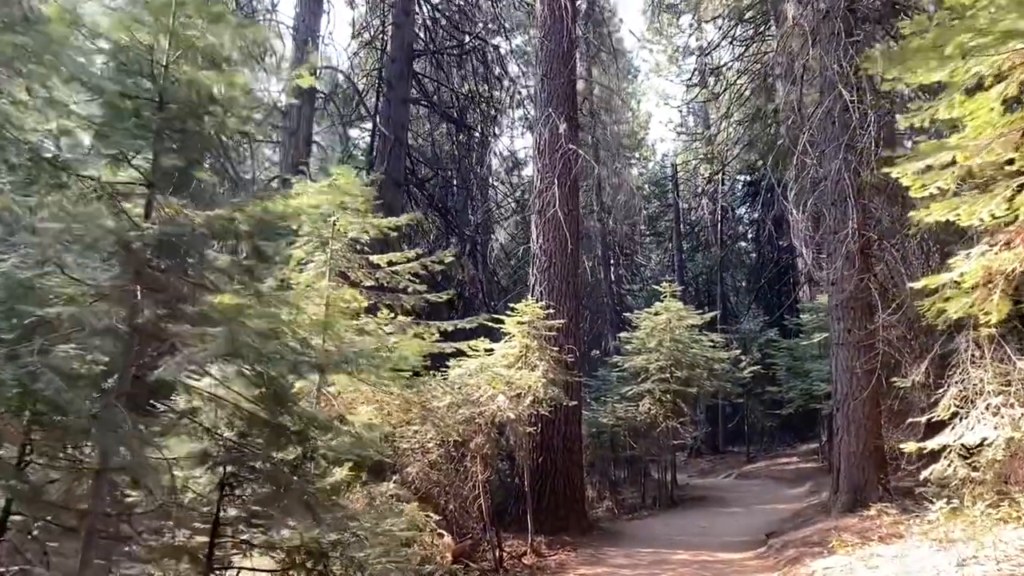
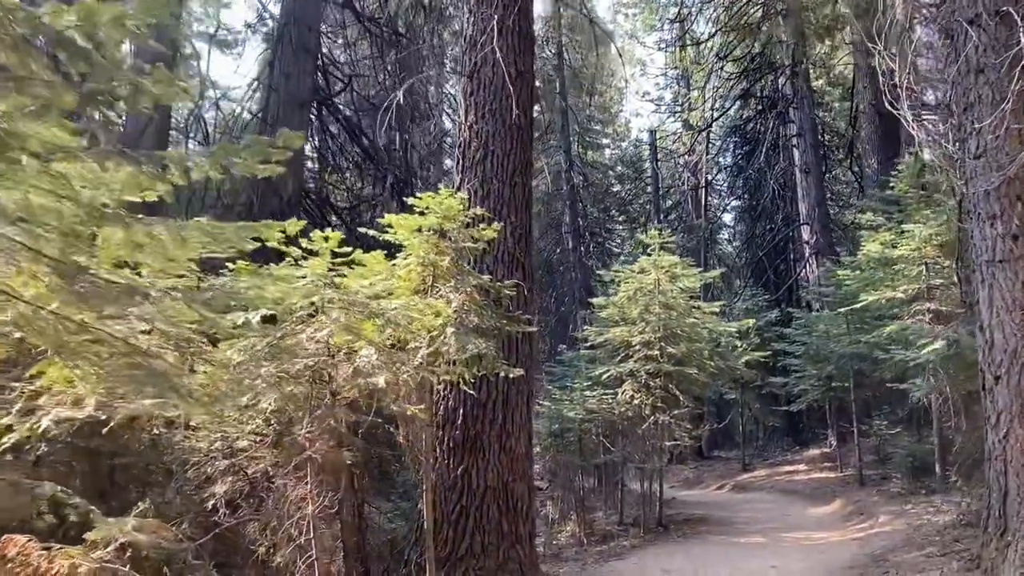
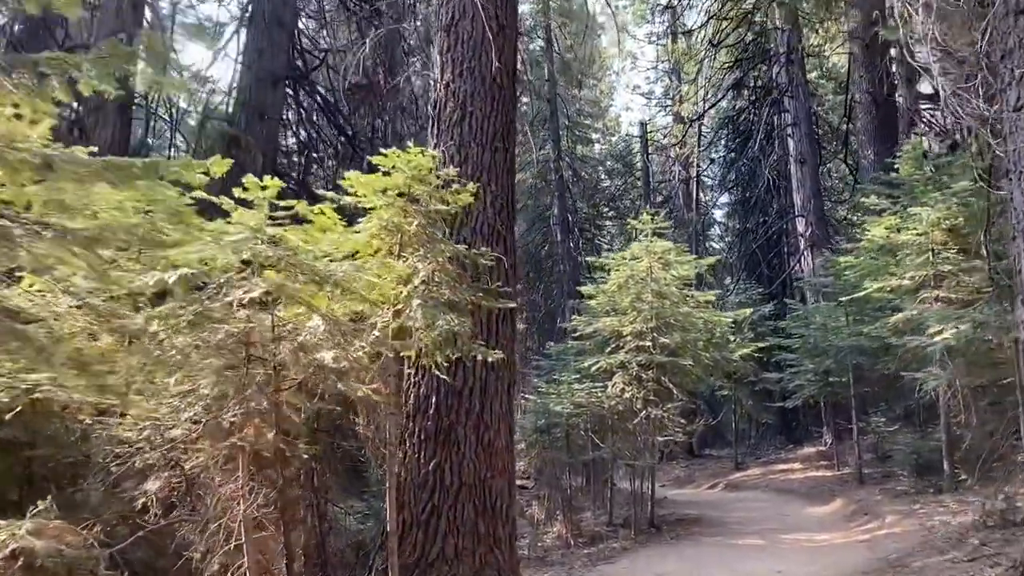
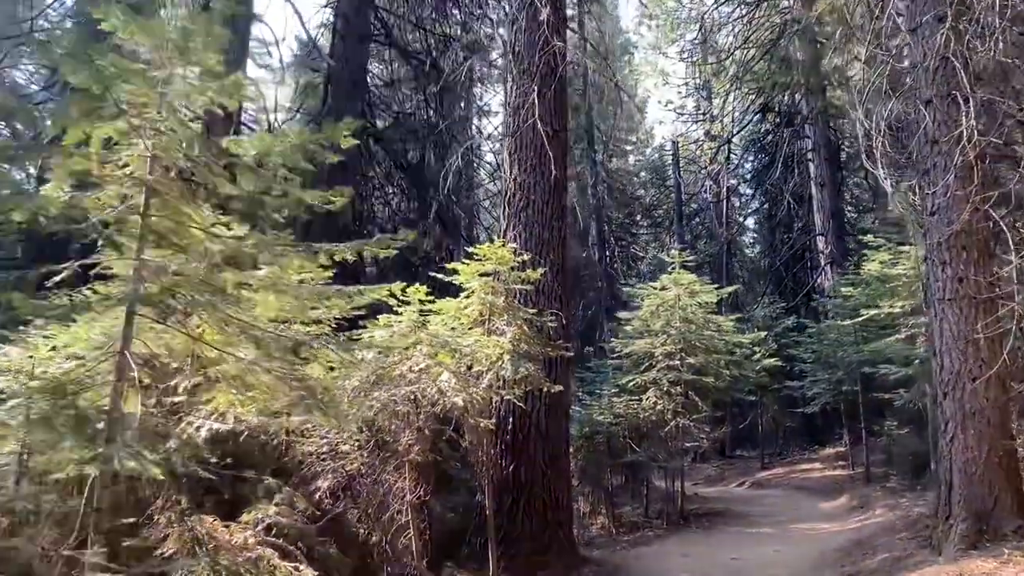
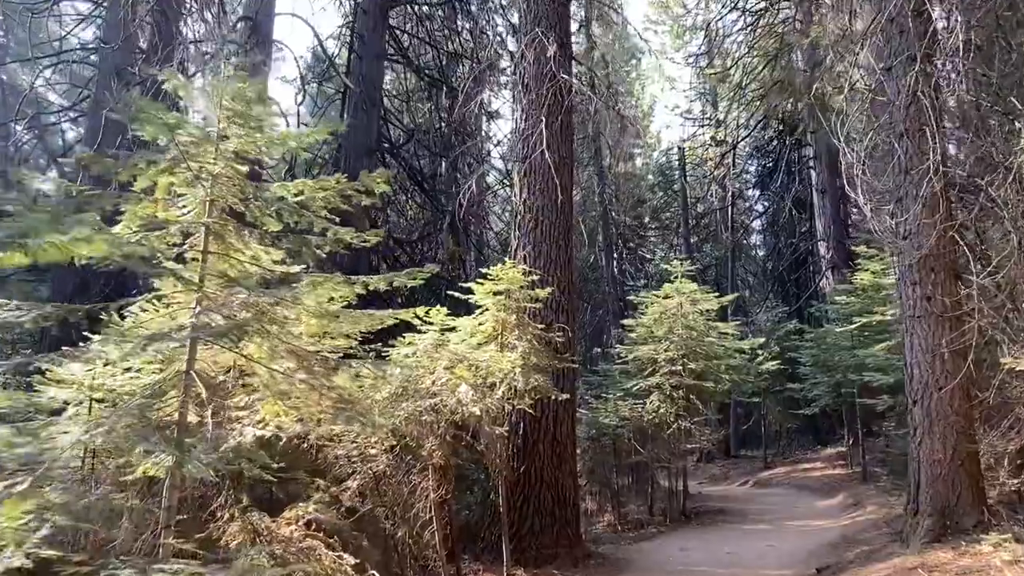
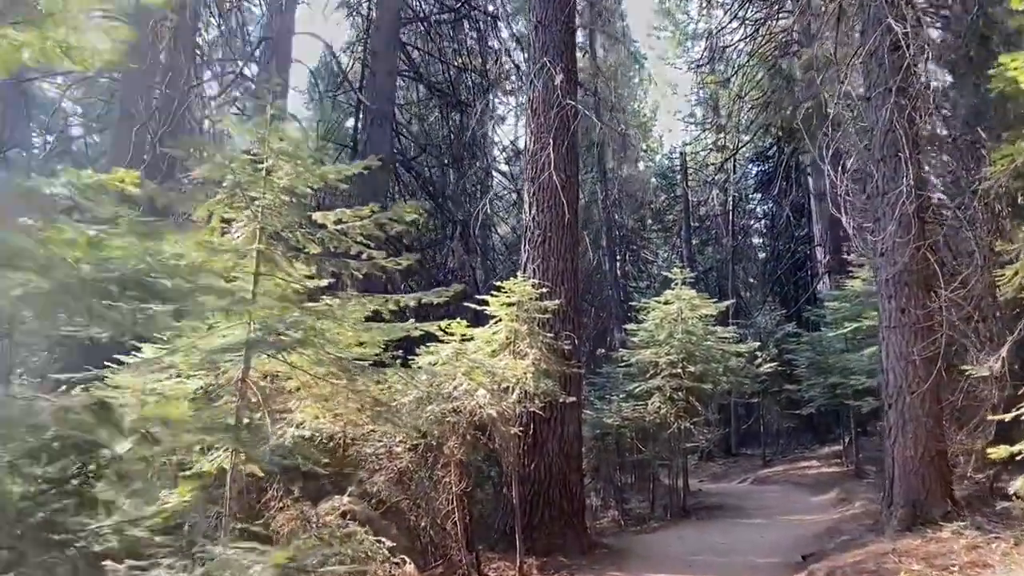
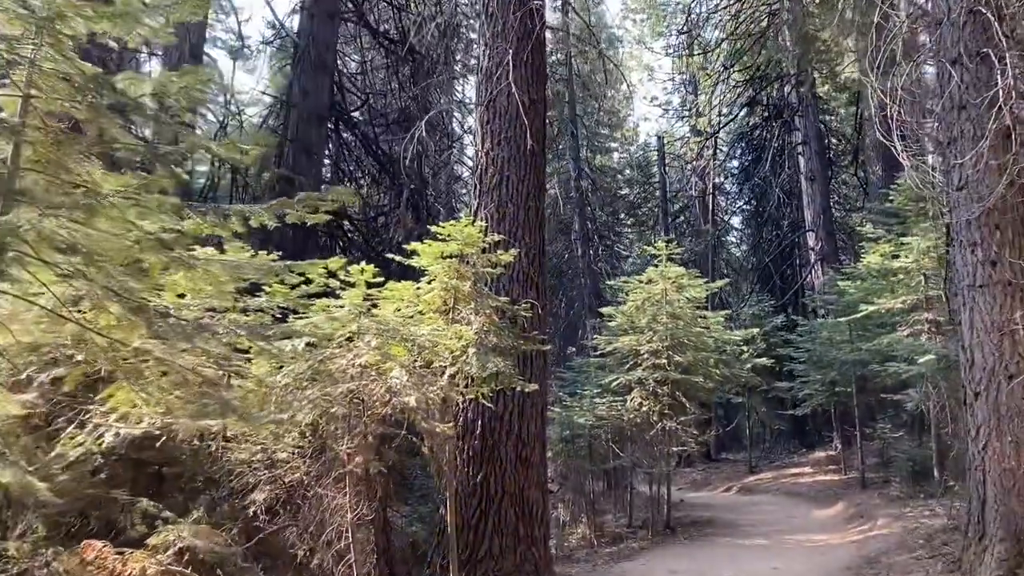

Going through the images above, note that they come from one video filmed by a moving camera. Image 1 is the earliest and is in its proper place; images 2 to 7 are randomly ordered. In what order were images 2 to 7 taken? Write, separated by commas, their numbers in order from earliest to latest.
6, 5, 4, 7, 2, 3
